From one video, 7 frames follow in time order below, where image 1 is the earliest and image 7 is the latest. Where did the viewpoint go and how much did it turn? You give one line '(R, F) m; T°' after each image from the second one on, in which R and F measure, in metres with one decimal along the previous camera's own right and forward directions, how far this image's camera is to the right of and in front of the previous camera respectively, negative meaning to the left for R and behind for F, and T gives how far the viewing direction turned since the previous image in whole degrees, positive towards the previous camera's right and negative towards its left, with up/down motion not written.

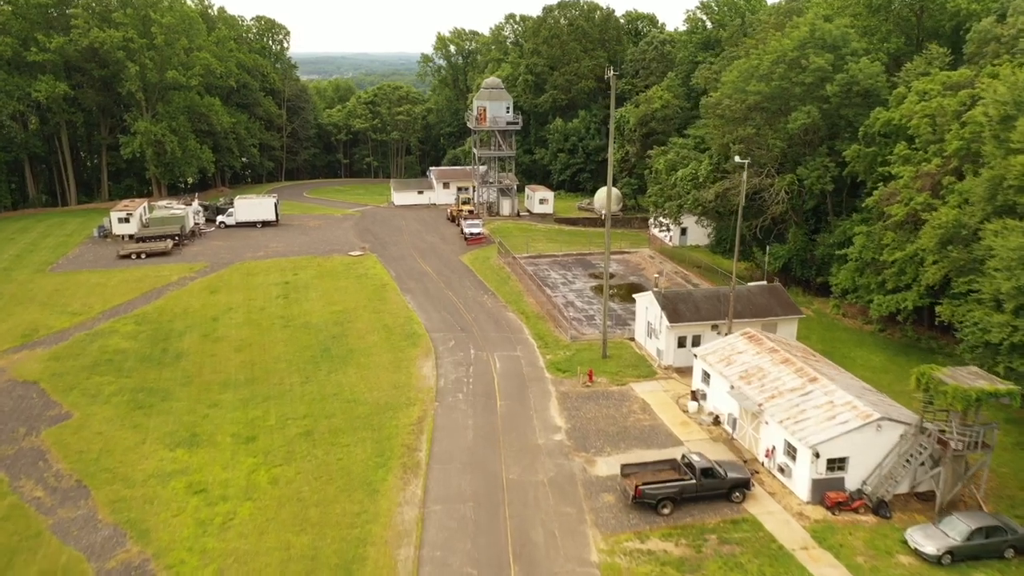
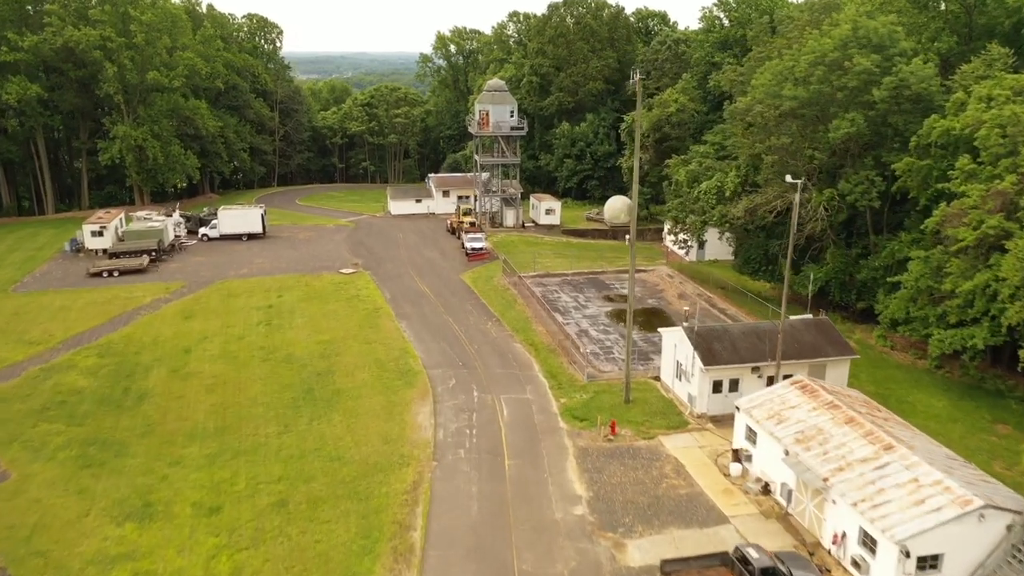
(-0.3, +4.3) m; 0°
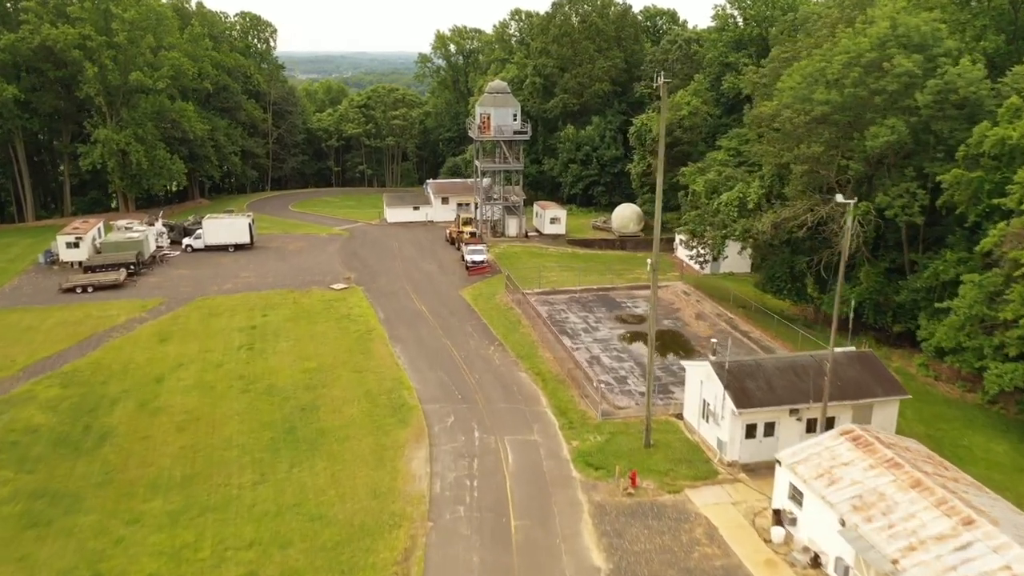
(-0.2, +3.3) m; 0°
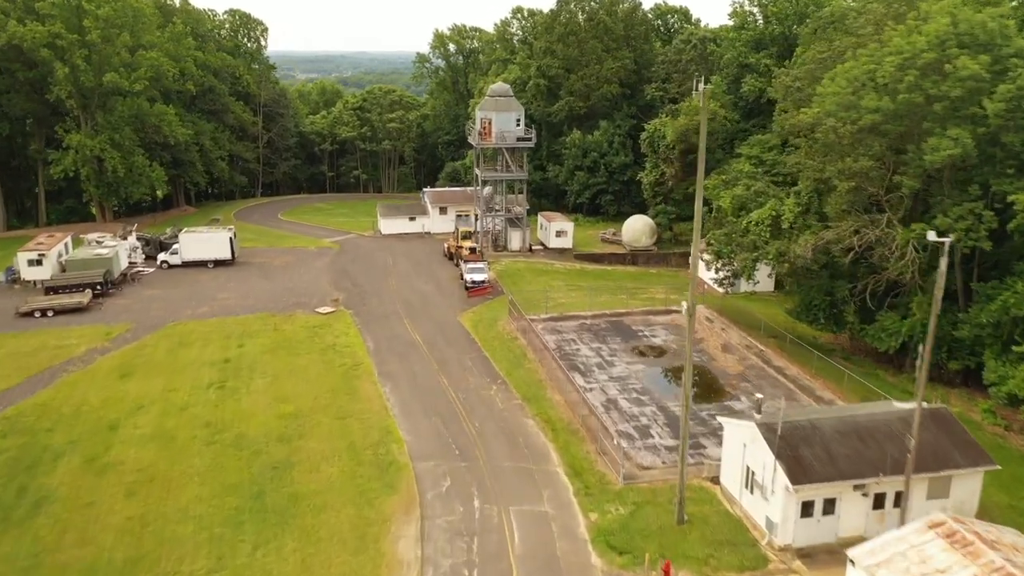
(-0.2, +4.2) m; 0°
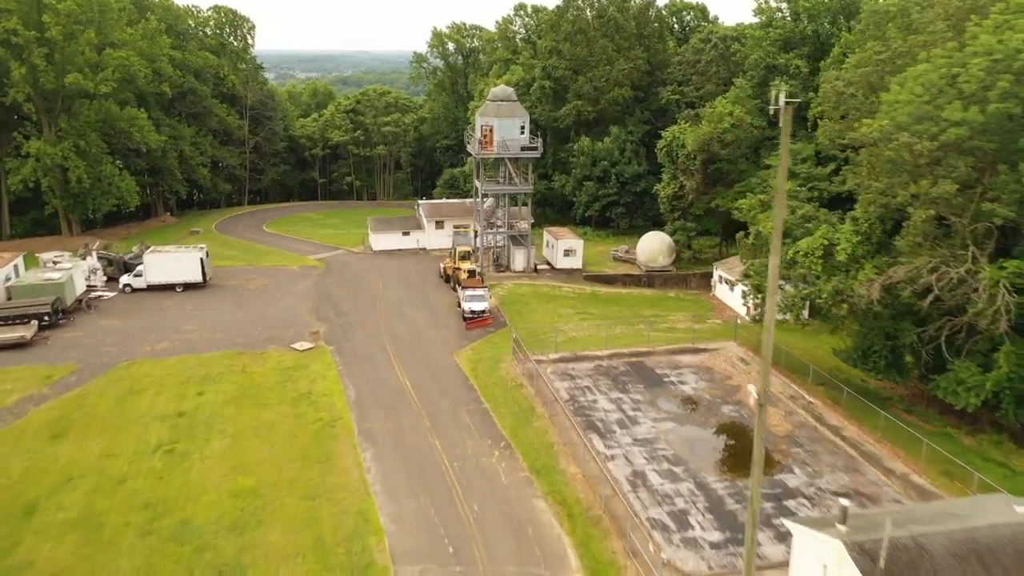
(-0.2, +5.2) m; 0°
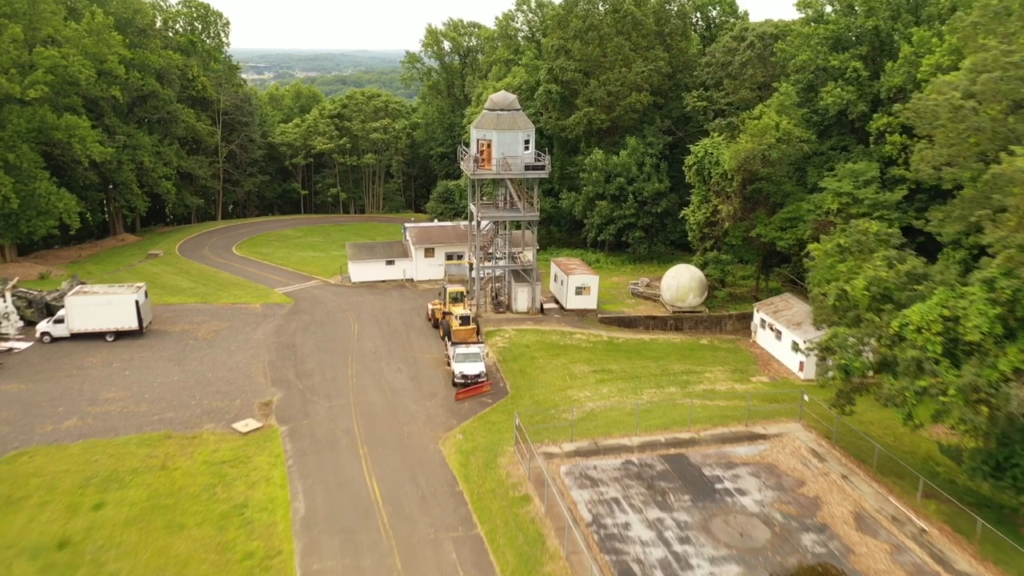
(-0.1, +7.8) m; 0°
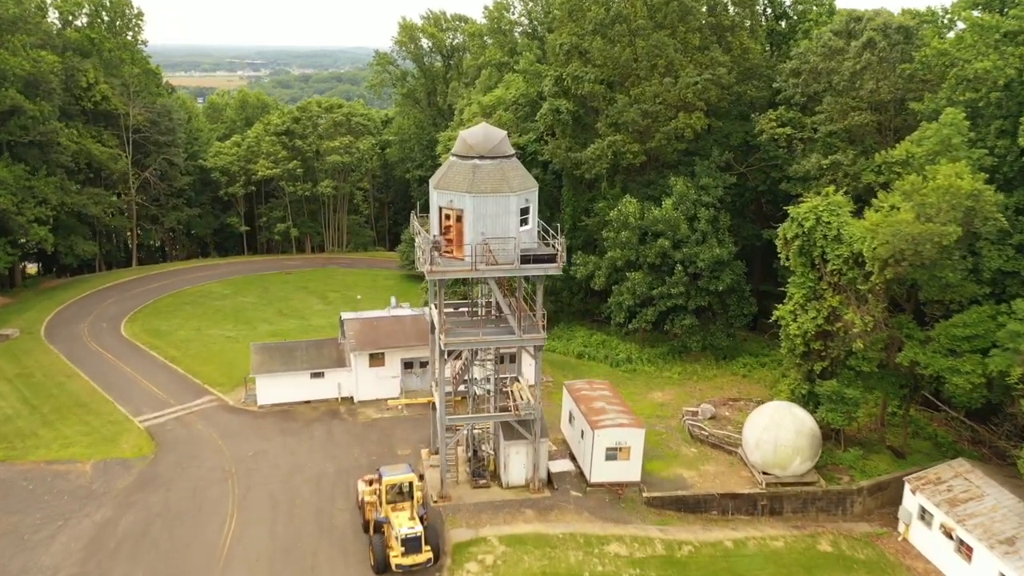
(+0.3, +16.5) m; 0°
